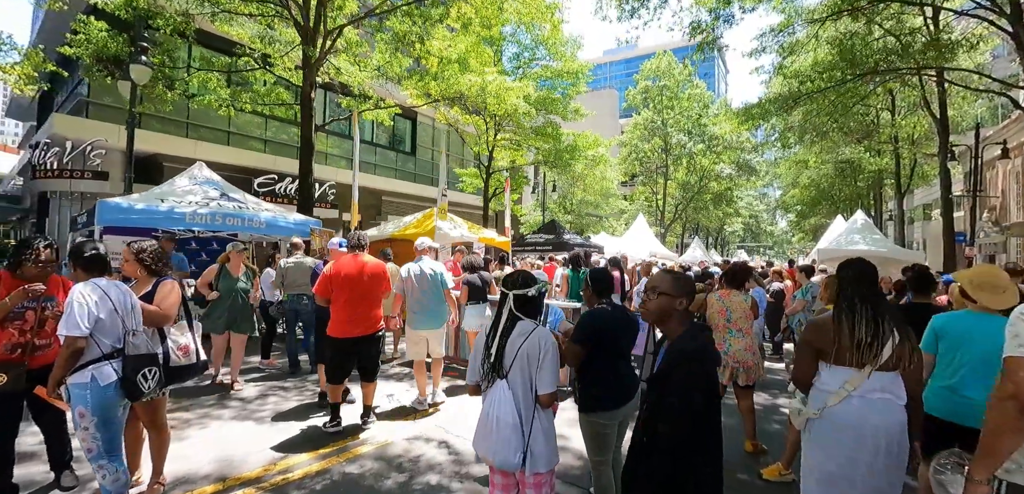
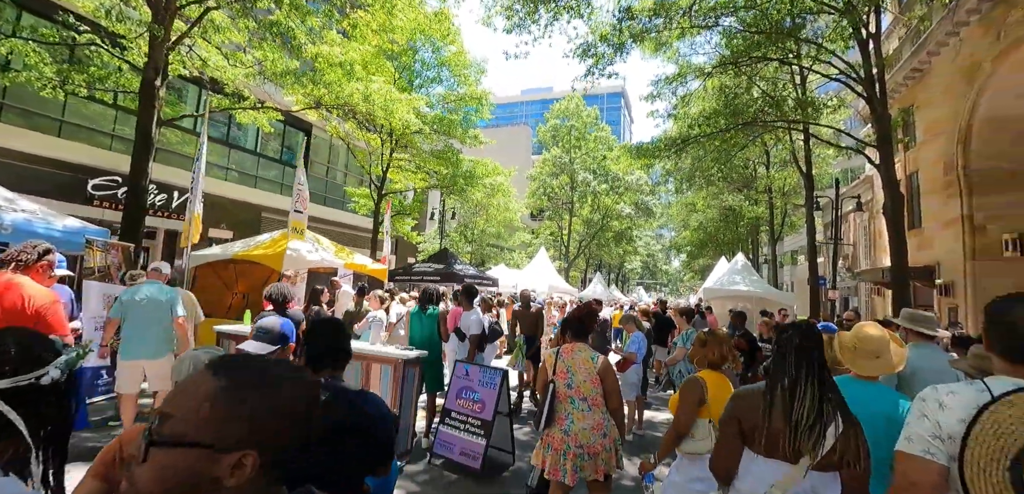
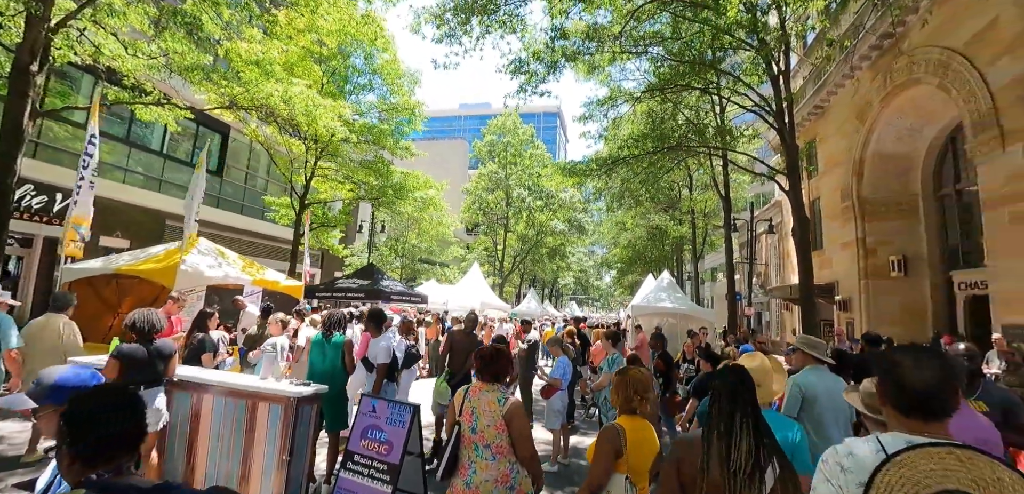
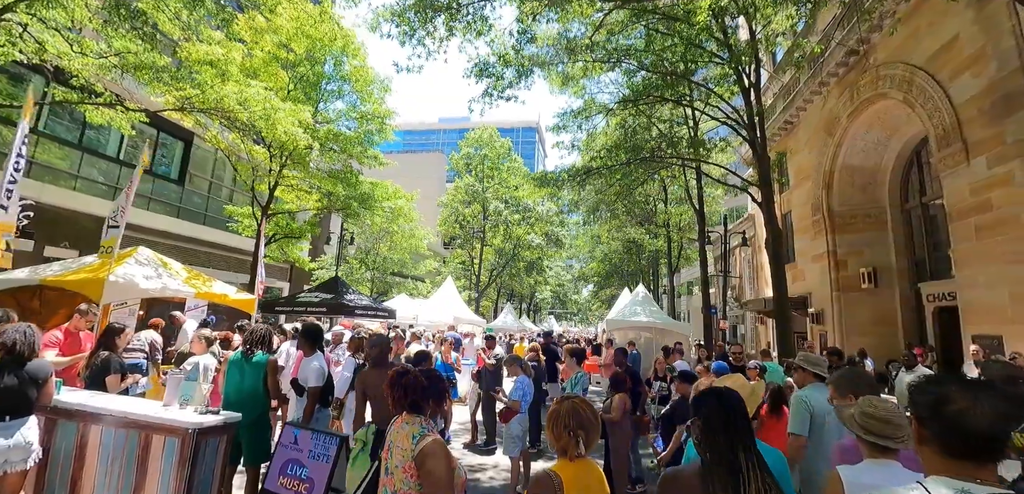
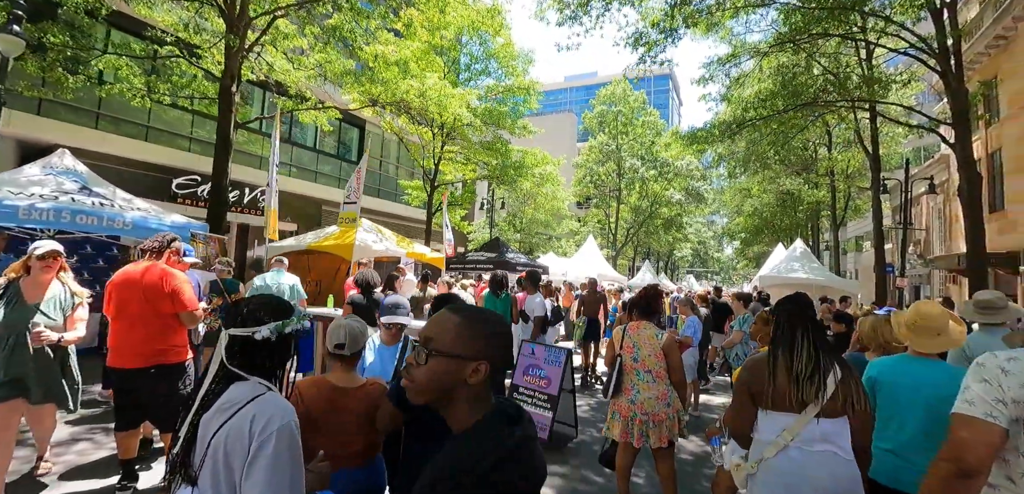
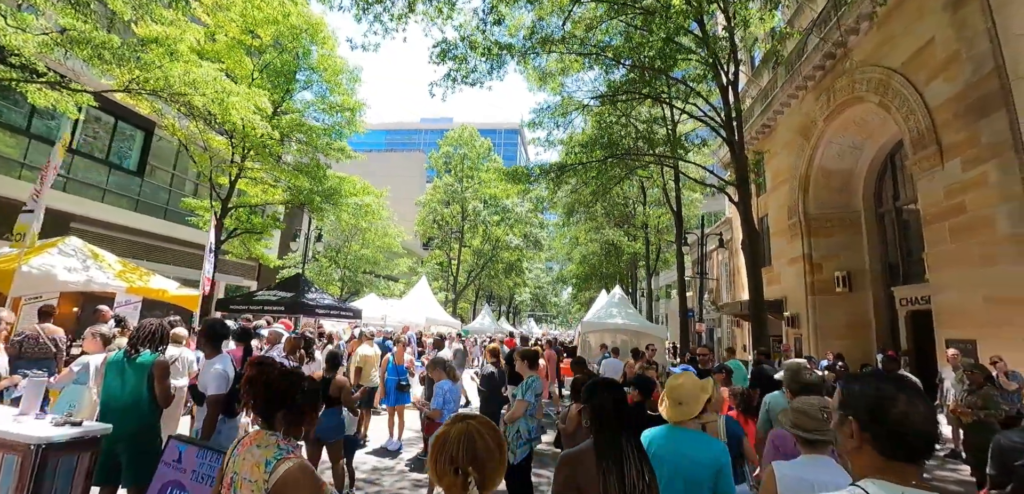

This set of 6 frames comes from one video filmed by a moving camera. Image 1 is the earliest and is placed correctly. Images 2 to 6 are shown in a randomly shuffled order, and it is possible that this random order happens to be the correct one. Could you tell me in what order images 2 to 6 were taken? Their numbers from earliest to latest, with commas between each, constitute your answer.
5, 2, 3, 4, 6
